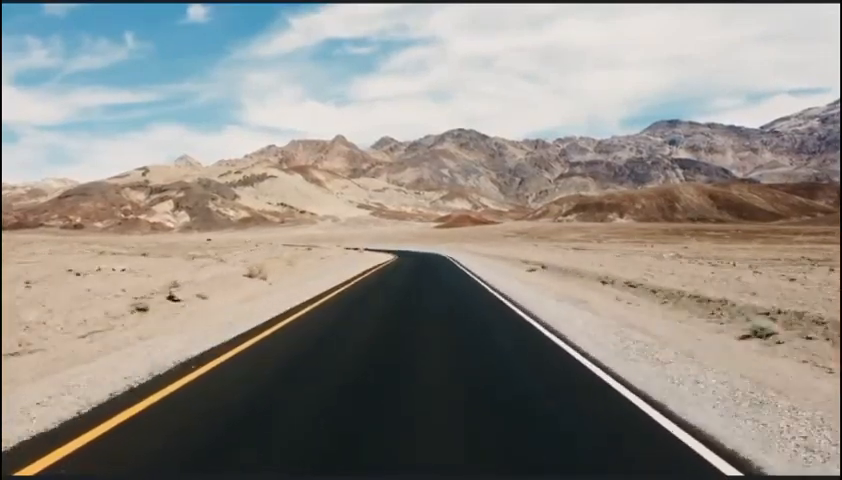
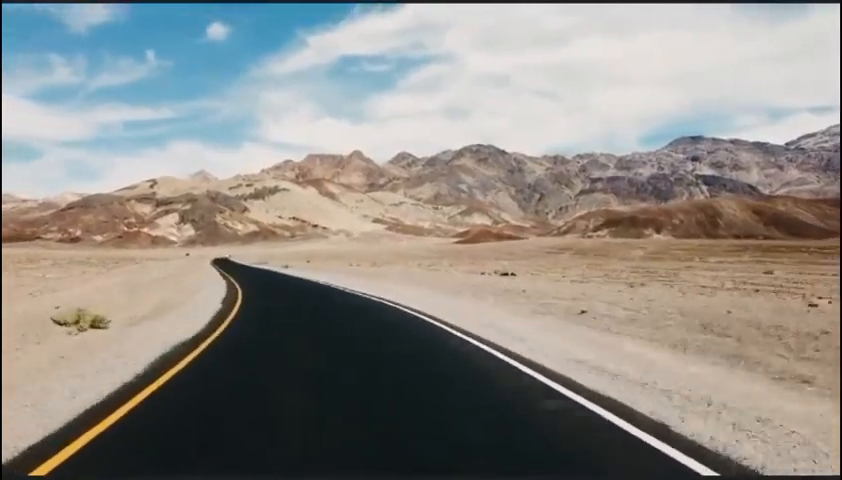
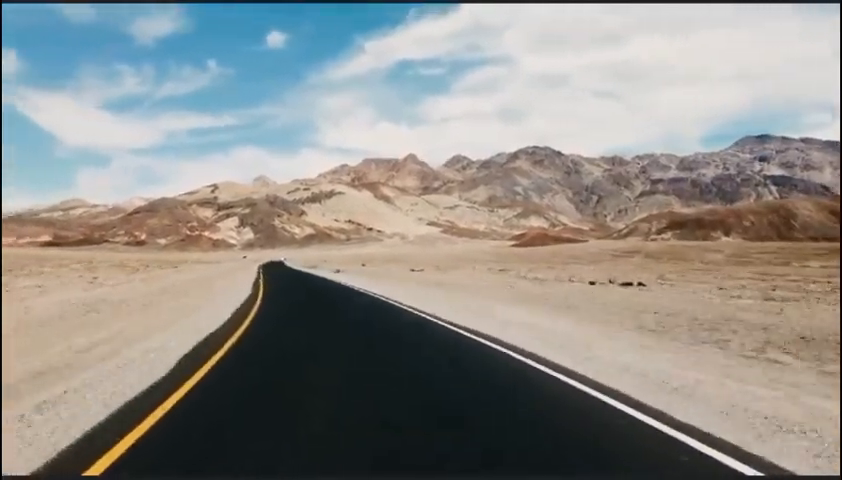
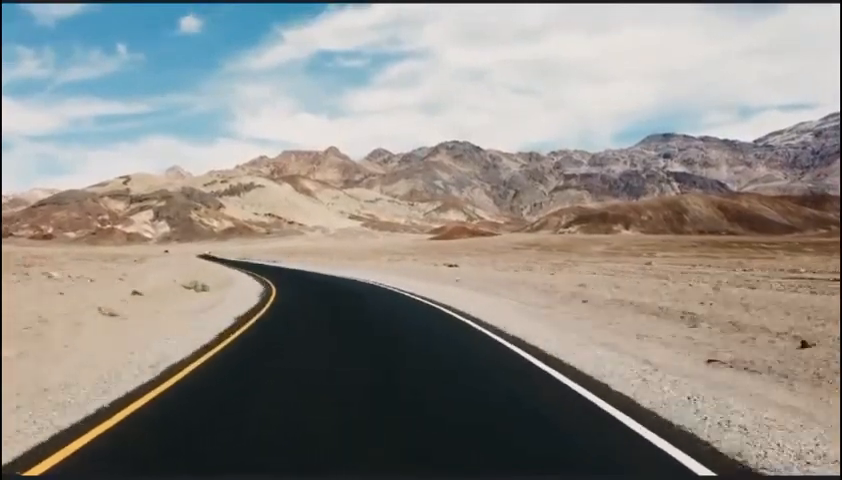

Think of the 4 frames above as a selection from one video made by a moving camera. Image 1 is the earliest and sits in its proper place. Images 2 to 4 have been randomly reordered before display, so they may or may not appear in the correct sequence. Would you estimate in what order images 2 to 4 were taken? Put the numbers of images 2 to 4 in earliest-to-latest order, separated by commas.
4, 2, 3
